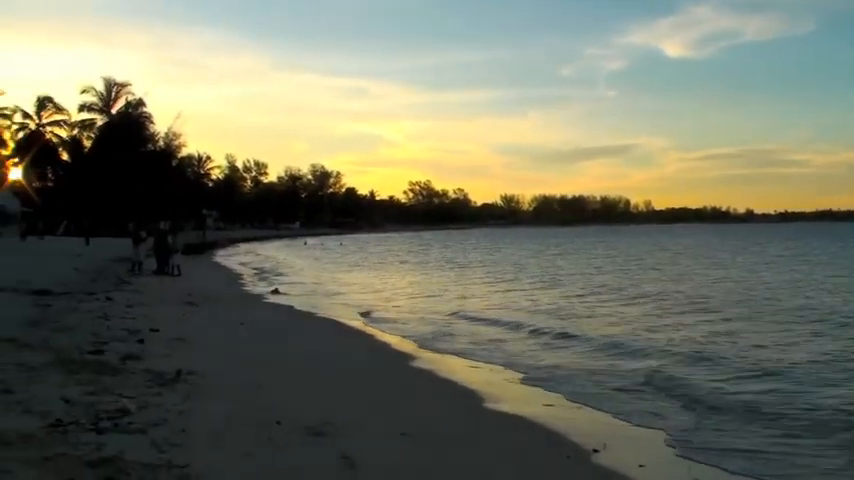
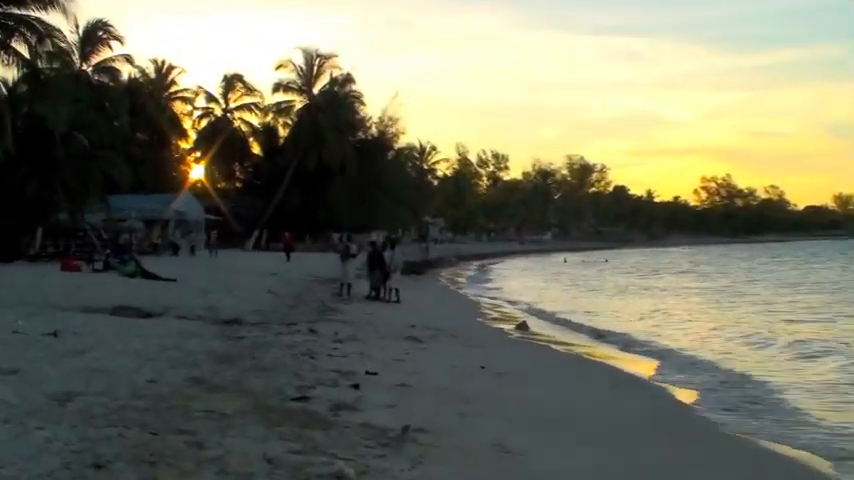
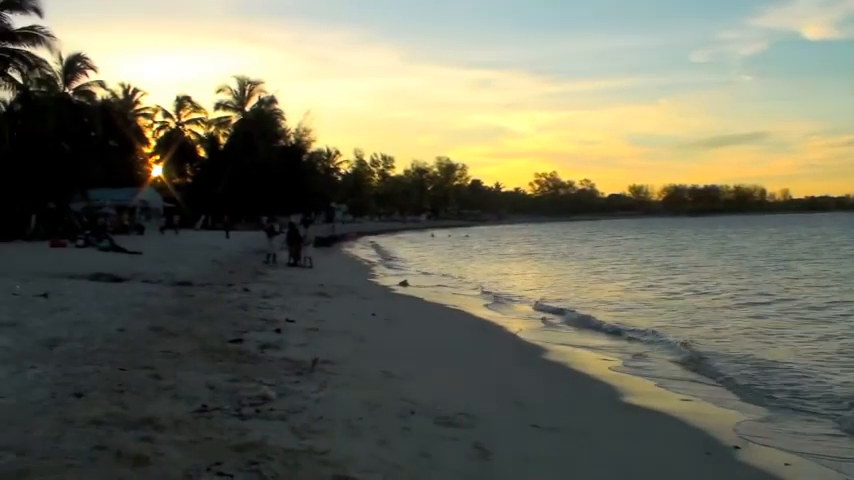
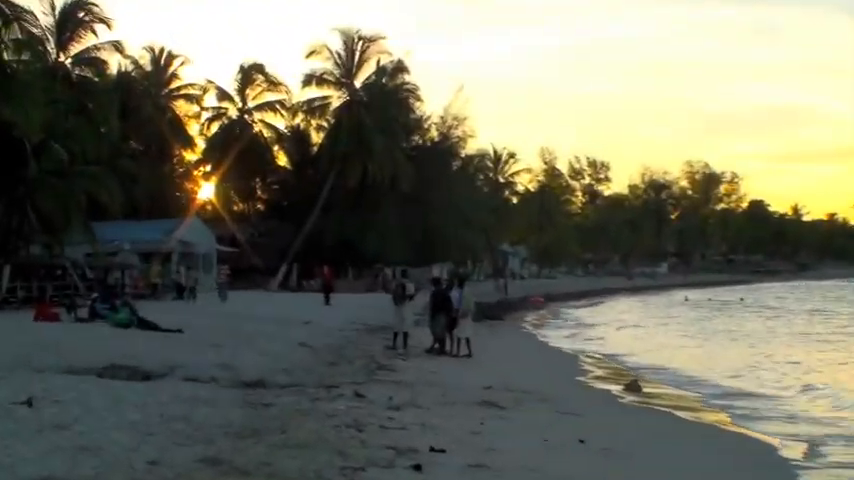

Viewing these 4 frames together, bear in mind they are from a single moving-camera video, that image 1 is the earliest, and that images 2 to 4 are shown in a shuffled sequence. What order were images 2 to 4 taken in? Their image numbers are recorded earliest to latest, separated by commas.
3, 2, 4
